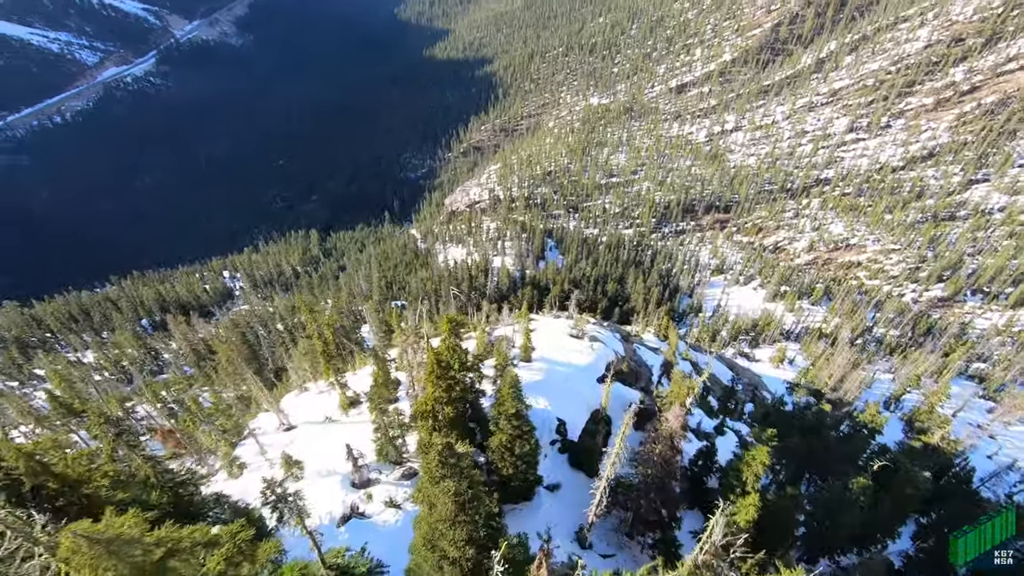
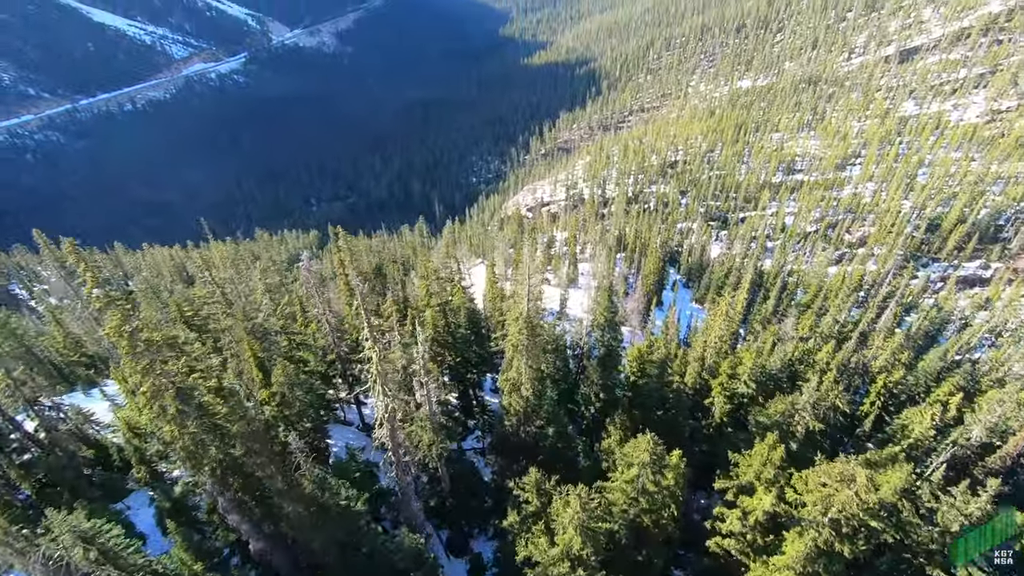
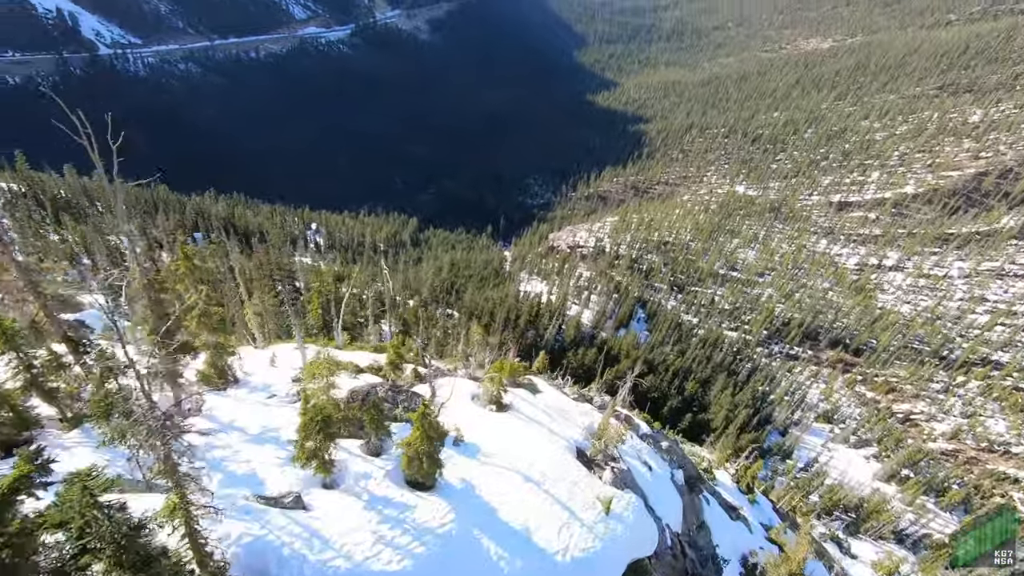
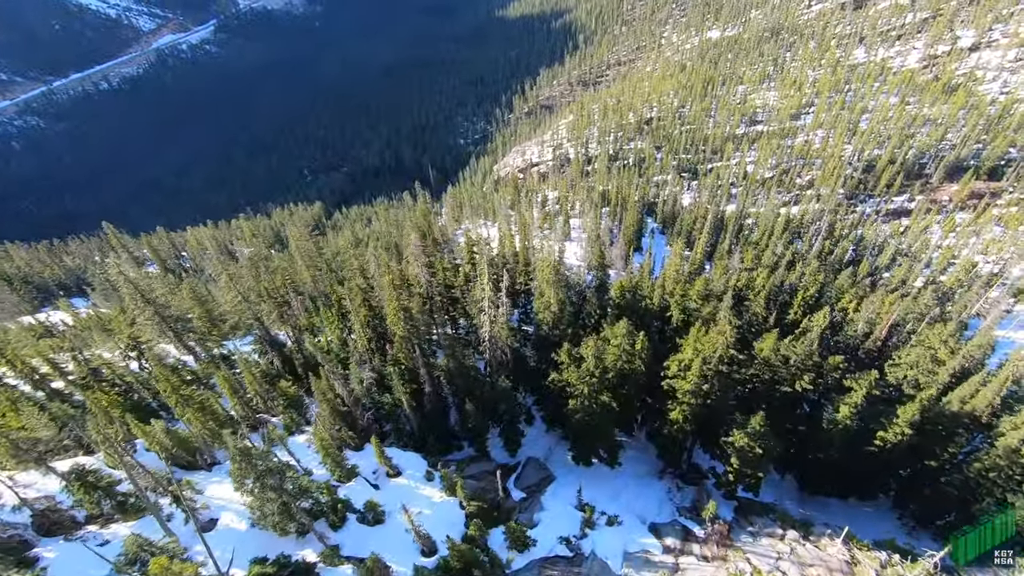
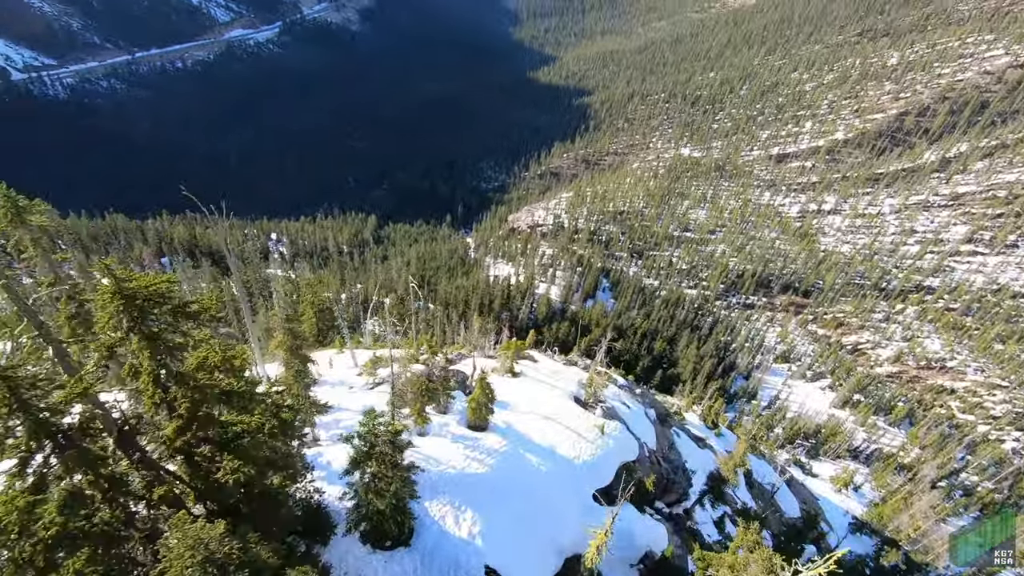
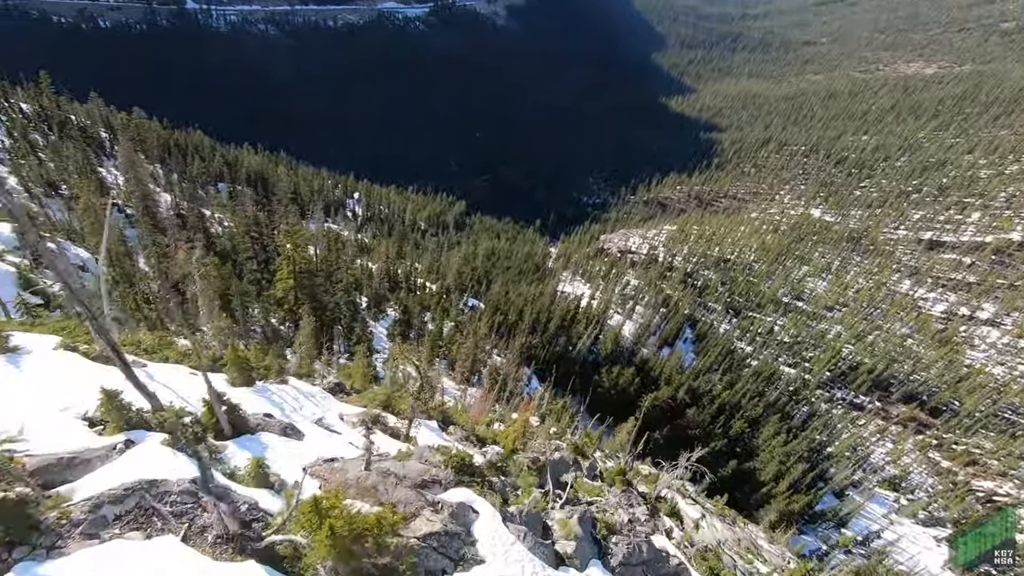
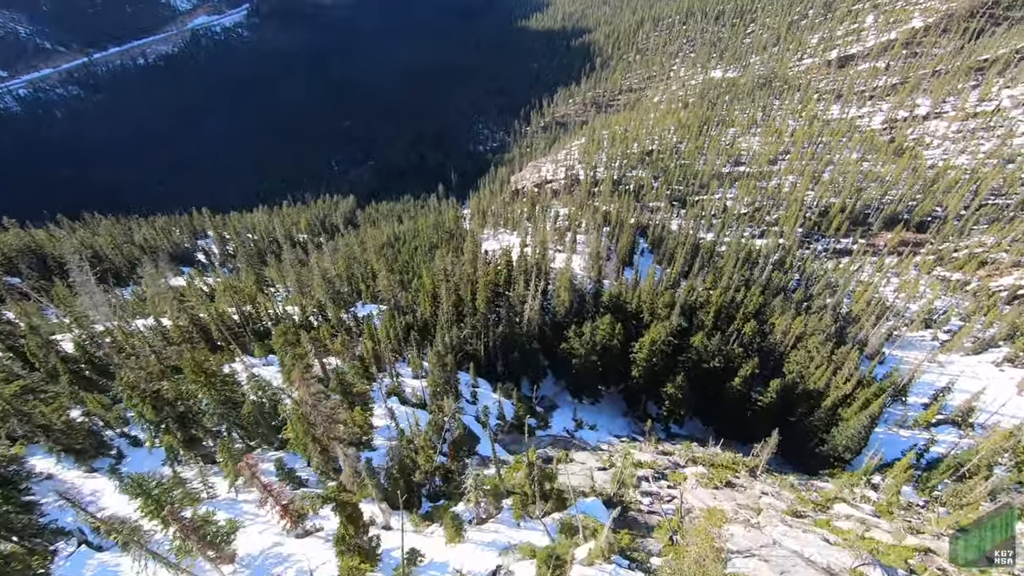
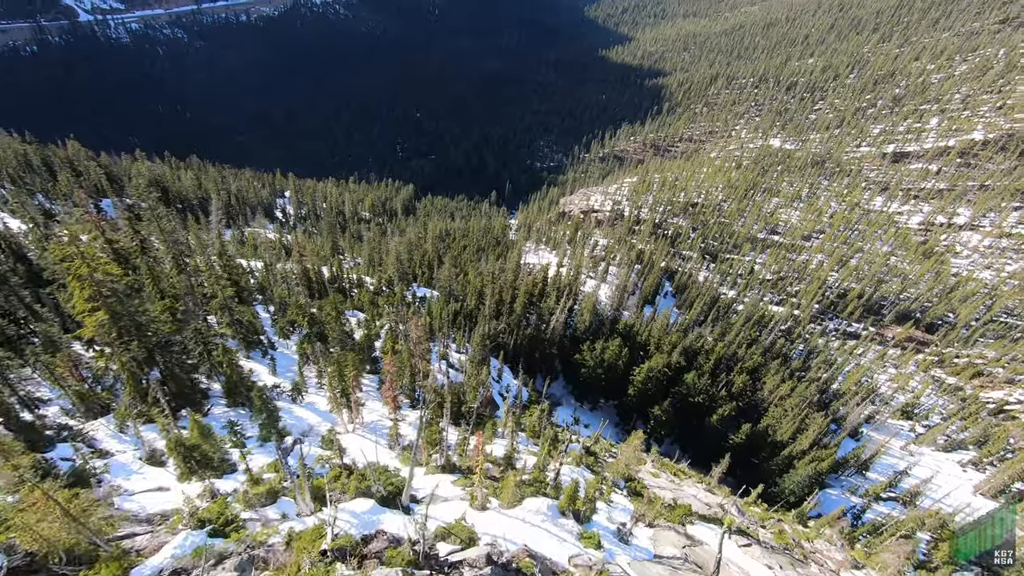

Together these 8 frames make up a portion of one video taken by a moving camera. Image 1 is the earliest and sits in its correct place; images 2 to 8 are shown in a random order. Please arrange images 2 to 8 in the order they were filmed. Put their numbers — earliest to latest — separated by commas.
5, 3, 6, 8, 7, 4, 2
